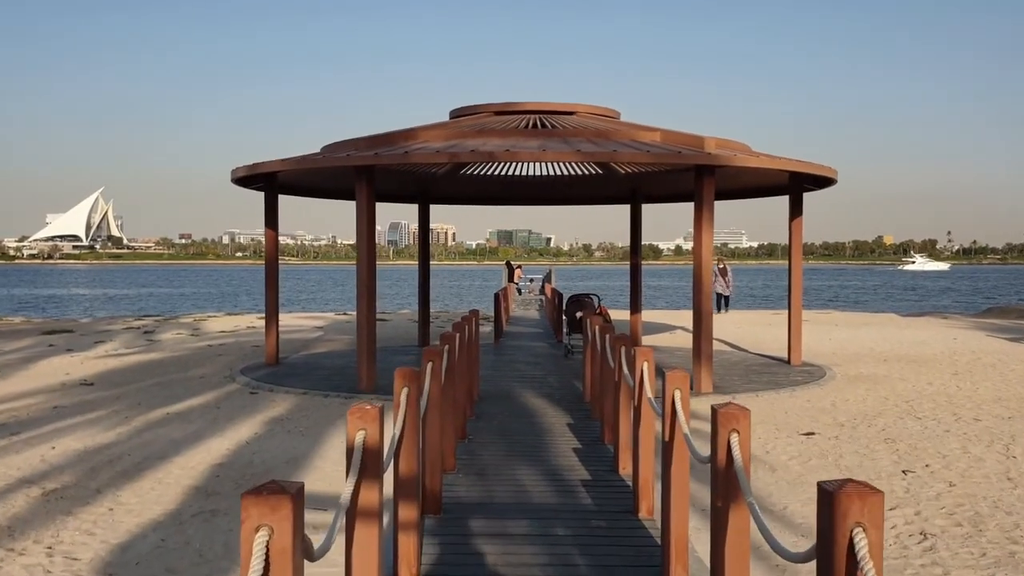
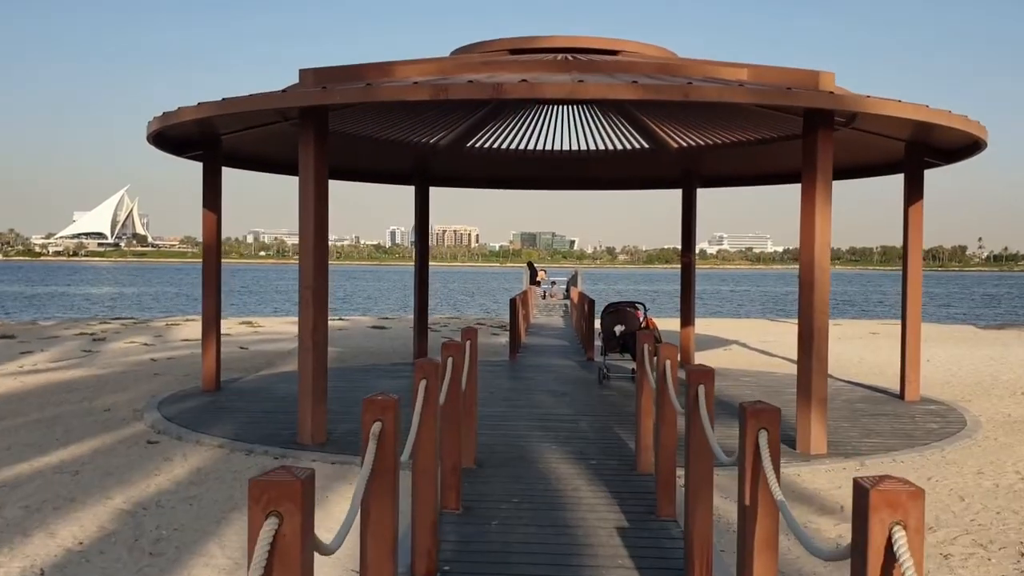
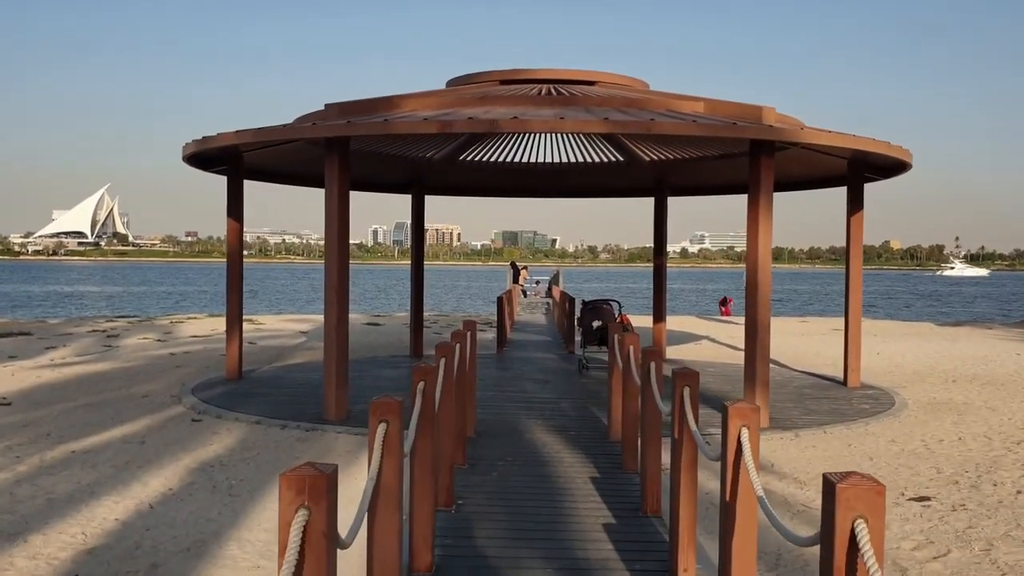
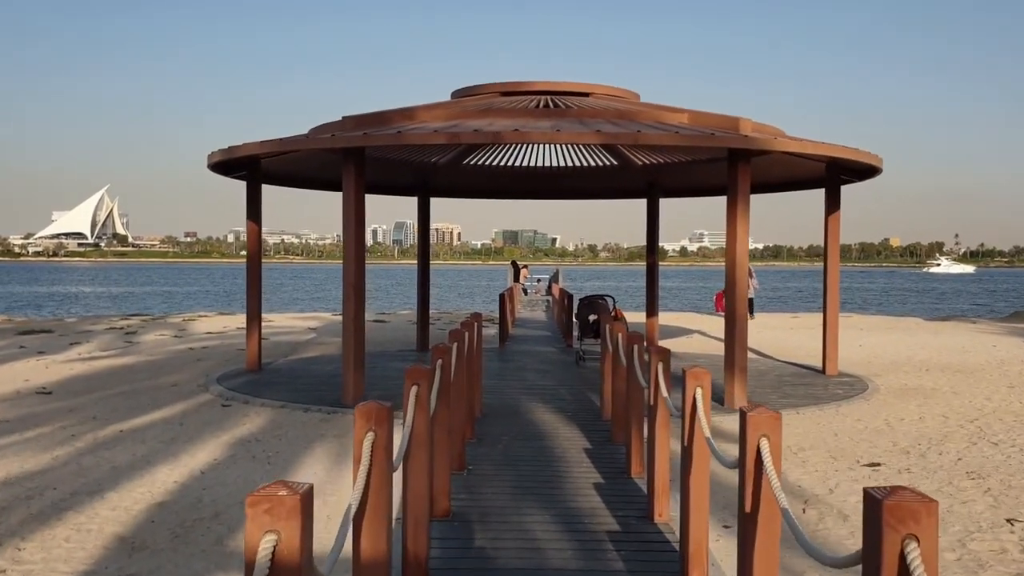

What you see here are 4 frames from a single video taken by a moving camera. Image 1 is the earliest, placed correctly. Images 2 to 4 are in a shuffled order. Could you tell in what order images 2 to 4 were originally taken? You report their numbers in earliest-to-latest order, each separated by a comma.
4, 3, 2
